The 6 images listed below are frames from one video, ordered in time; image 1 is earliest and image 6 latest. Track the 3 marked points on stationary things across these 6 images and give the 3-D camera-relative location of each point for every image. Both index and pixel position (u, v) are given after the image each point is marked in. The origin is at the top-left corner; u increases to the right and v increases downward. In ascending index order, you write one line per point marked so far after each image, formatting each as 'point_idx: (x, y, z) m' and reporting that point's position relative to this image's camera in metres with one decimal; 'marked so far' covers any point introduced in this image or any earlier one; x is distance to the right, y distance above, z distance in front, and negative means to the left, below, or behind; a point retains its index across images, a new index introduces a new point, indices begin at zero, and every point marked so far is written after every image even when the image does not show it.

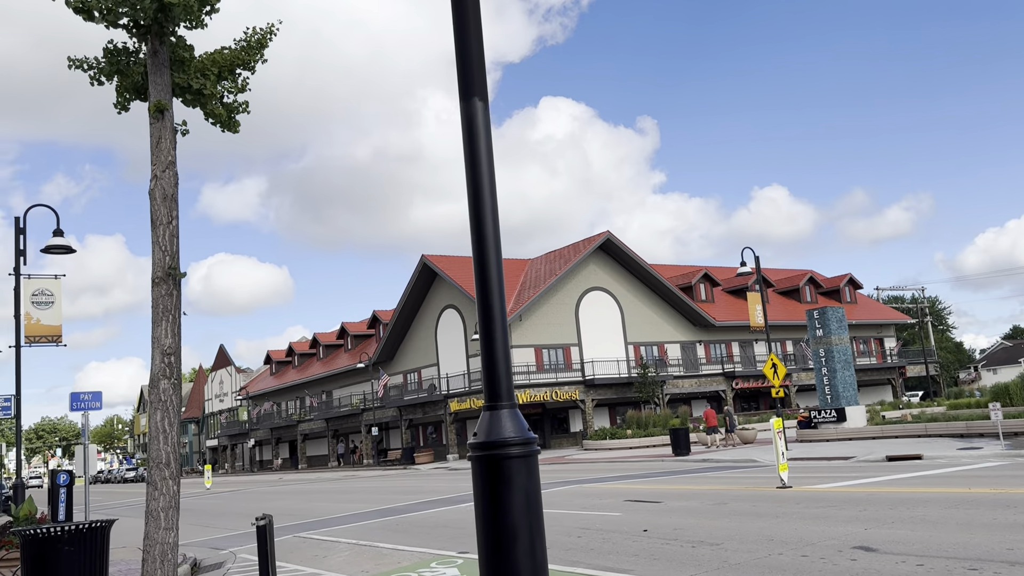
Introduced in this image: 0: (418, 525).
0: (-2.1, -5.3, +18.6) m
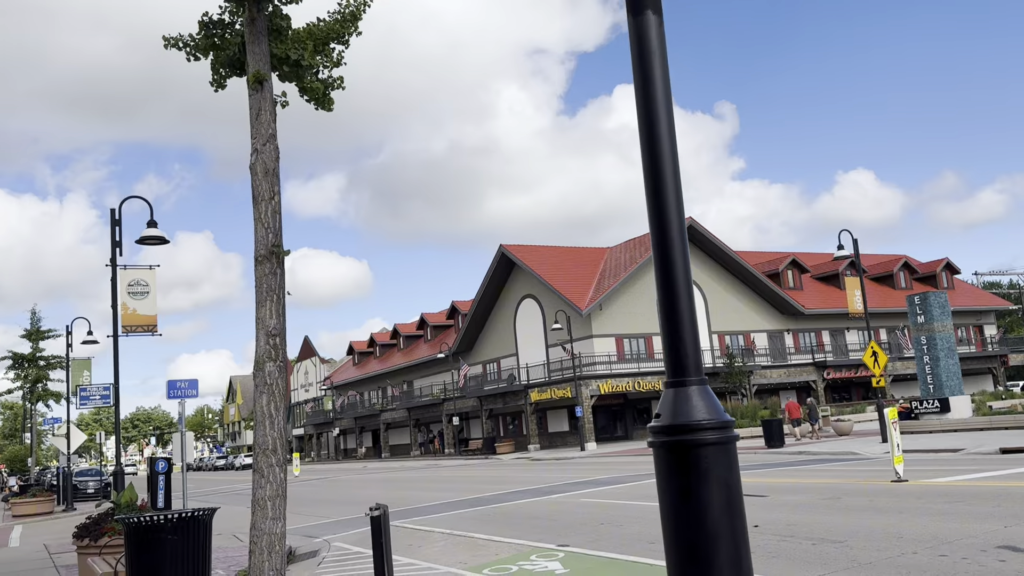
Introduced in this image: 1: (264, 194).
0: (0.0, -4.9, +18.2) m
1: (-2.2, +0.8, +7.4) m
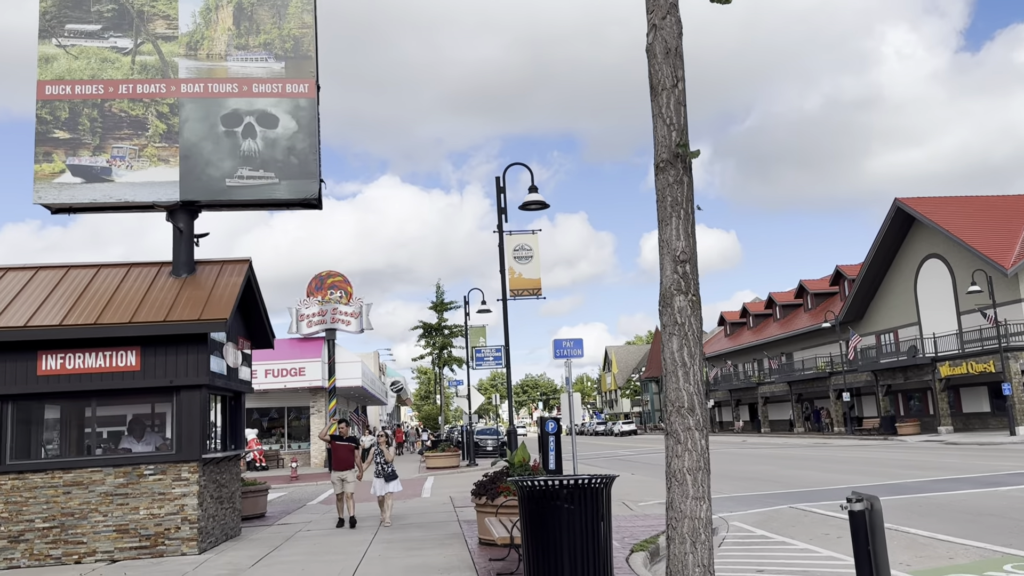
0: (+7.7, -3.9, +14.8) m
1: (+1.0, +1.4, +5.8) m
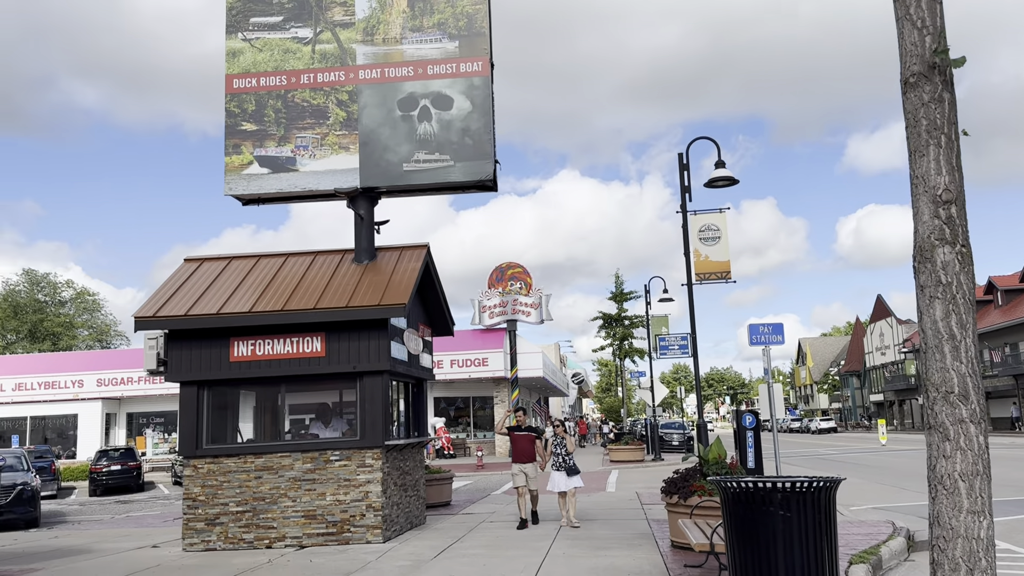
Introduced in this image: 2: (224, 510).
0: (+10.7, -3.4, +12.0) m
1: (+2.1, +1.7, +4.5) m
2: (-4.5, -3.4, +13.0) m
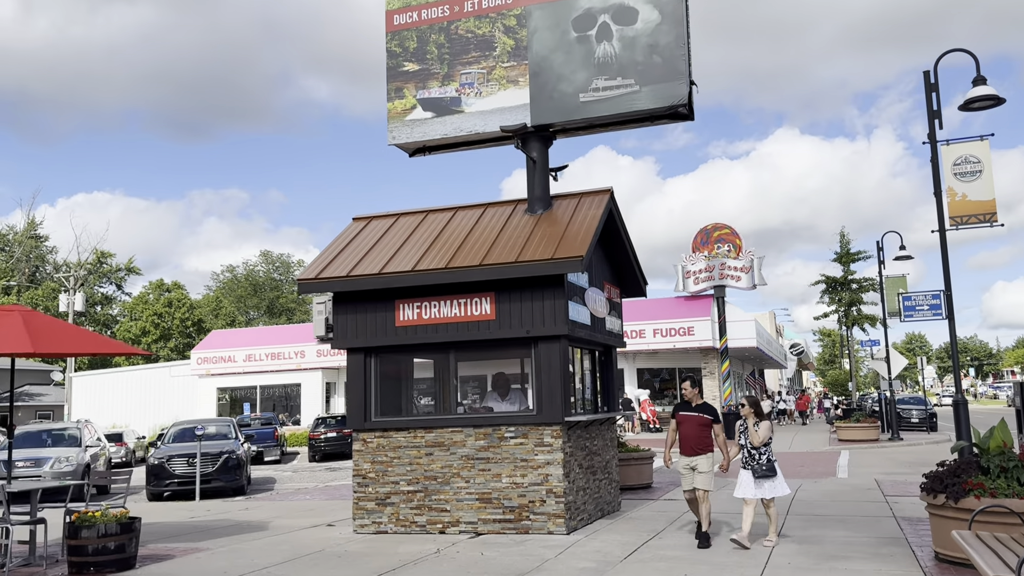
0: (+12.8, -2.5, +7.1) m
1: (+2.5, +2.1, +1.8) m
2: (-1.6, -2.8, +11.8) m
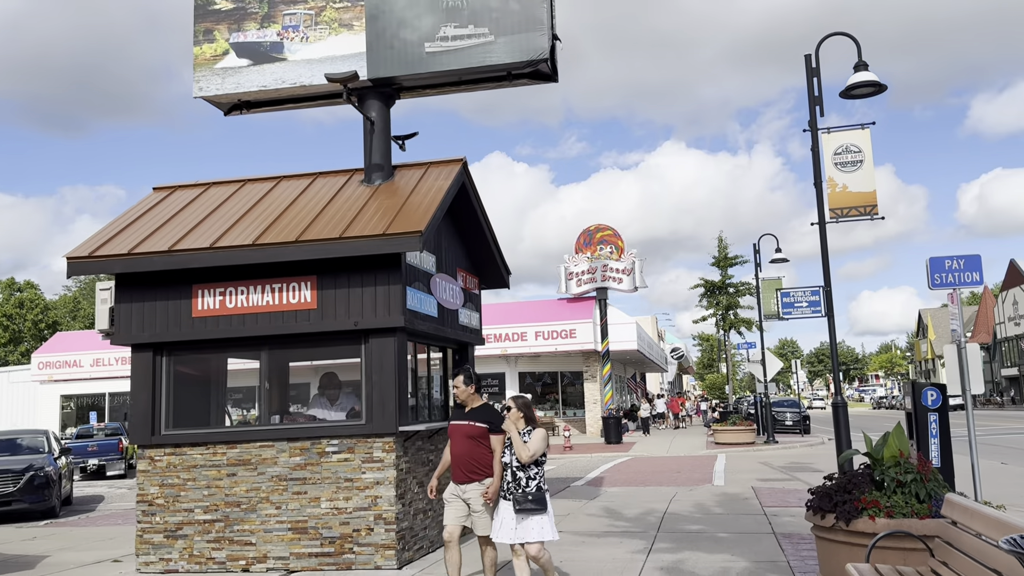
0: (+11.2, -2.5, +6.8) m
1: (+1.8, +2.3, +0.2) m
2: (-3.7, -2.6, +9.6) m
